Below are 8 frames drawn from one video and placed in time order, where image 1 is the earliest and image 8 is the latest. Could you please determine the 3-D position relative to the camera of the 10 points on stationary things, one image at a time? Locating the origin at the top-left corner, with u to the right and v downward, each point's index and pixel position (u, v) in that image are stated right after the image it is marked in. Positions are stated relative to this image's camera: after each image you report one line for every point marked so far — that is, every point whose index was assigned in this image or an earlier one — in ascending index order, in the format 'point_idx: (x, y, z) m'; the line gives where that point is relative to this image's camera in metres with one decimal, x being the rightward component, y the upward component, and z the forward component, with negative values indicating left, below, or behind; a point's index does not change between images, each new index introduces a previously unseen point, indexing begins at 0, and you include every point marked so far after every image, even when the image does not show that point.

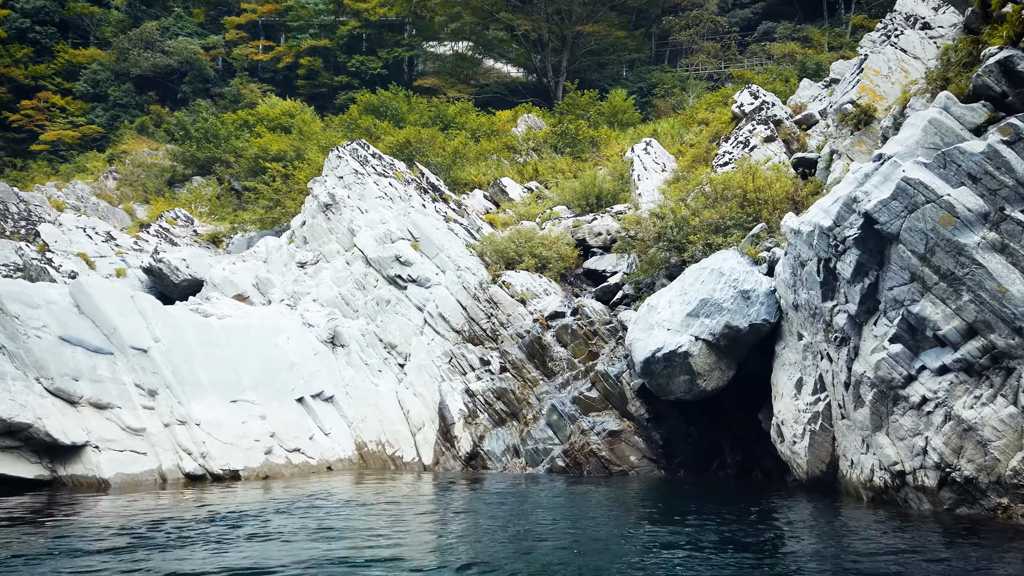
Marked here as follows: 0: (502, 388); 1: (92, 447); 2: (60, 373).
0: (-0.3, -2.6, +19.7) m
1: (-7.8, -2.9, +14.3) m
2: (-8.5, -1.7, +14.8) m
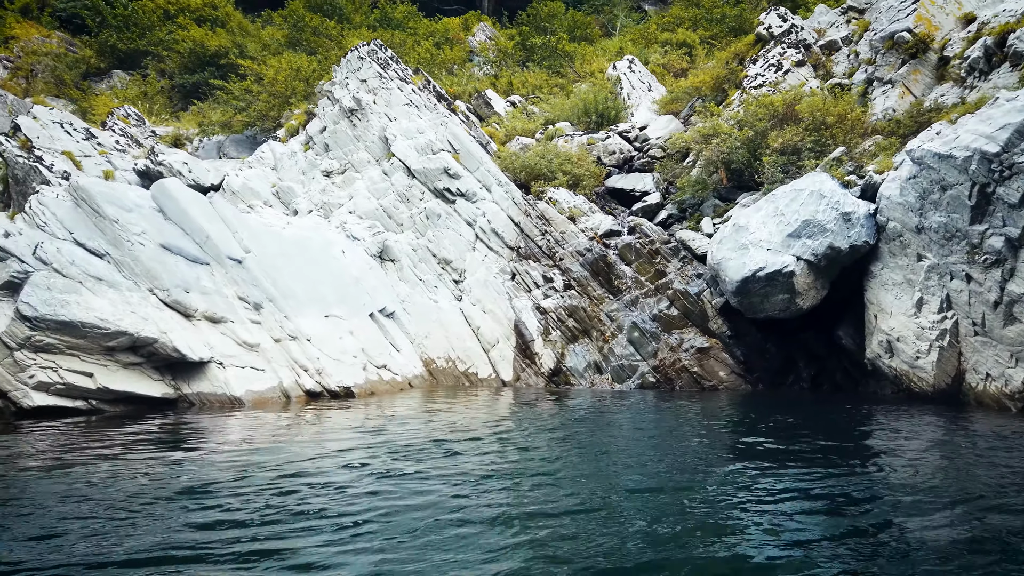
0: (+1.5, -0.4, +19.6) m
1: (-5.1, -1.3, +13.3) m
2: (-5.8, 0.0, +13.5) m
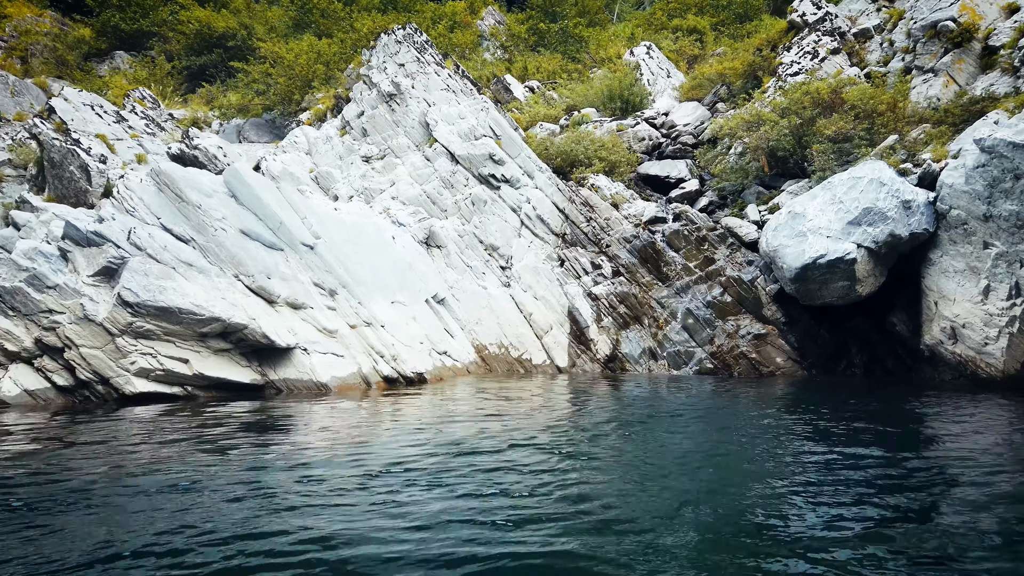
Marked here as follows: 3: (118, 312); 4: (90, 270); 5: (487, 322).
0: (+2.9, -0.1, +19.7) m
1: (-3.6, -1.0, +13.2) m
2: (-4.4, +0.3, +13.4) m
3: (-5.6, -0.4, +11.1) m
4: (-6.2, +0.3, +11.7) m
5: (-0.7, -0.8, +19.0) m
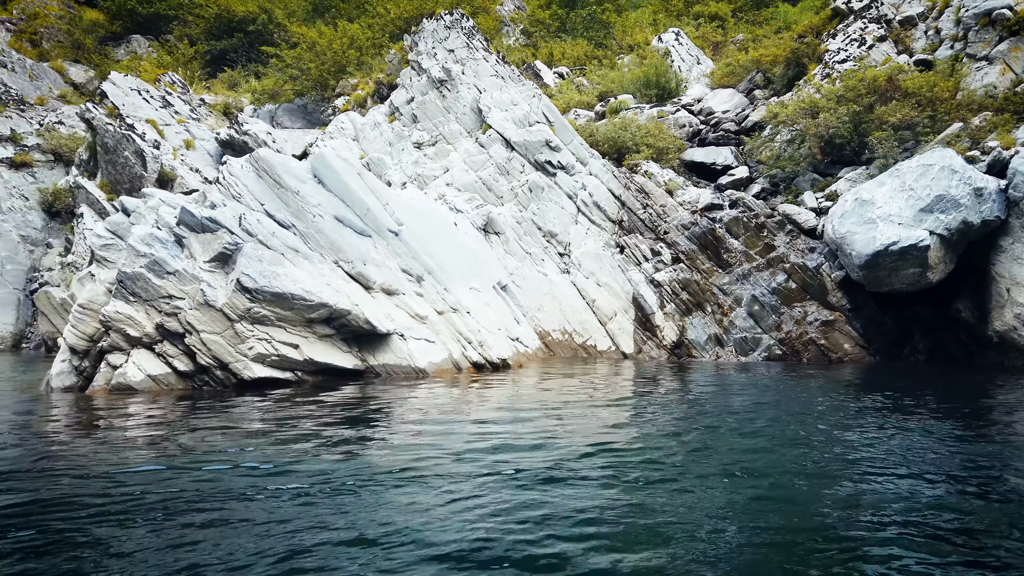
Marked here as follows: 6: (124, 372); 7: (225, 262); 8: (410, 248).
0: (+4.4, +0.2, +19.8) m
1: (-2.0, -0.8, +13.3) m
2: (-2.7, +0.5, +13.5) m
3: (-3.9, -0.1, +11.2) m
4: (-4.5, +0.5, +11.7) m
5: (+0.9, -0.5, +19.1) m
6: (-5.3, -1.1, +10.7) m
7: (-4.3, +0.4, +11.6) m
8: (-2.0, +0.8, +15.1) m
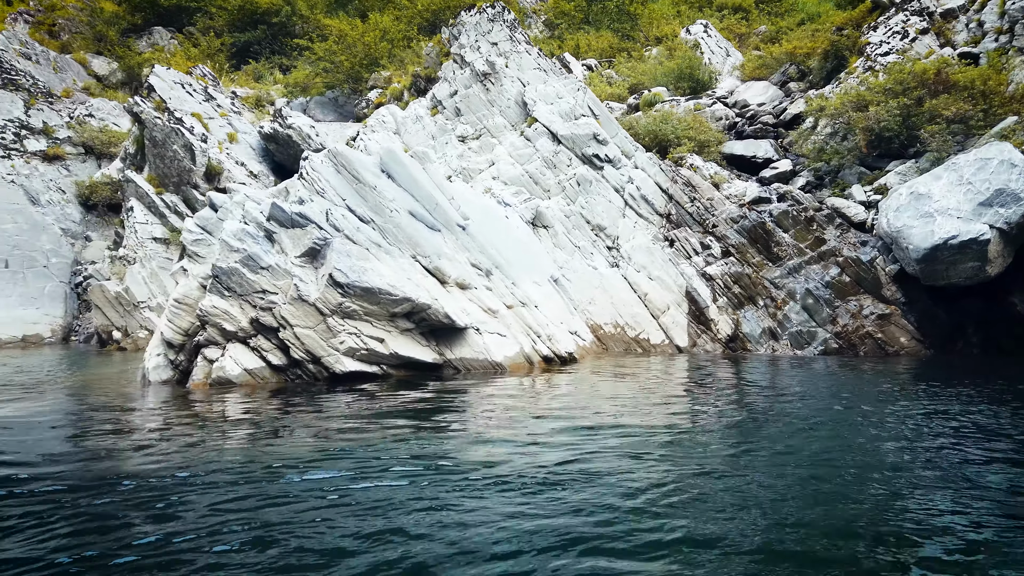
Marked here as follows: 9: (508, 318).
0: (+5.8, +0.4, +19.9) m
1: (-0.7, -0.7, +13.4) m
2: (-1.4, +0.6, +13.5) m
3: (-2.6, -0.1, +11.2) m
4: (-3.3, +0.5, +11.8) m
5: (+2.2, -0.3, +19.2) m
6: (-4.0, -1.1, +10.8) m
7: (-3.0, +0.5, +11.7) m
8: (-0.7, +0.9, +15.2) m
9: (-0.1, -0.6, +14.3) m
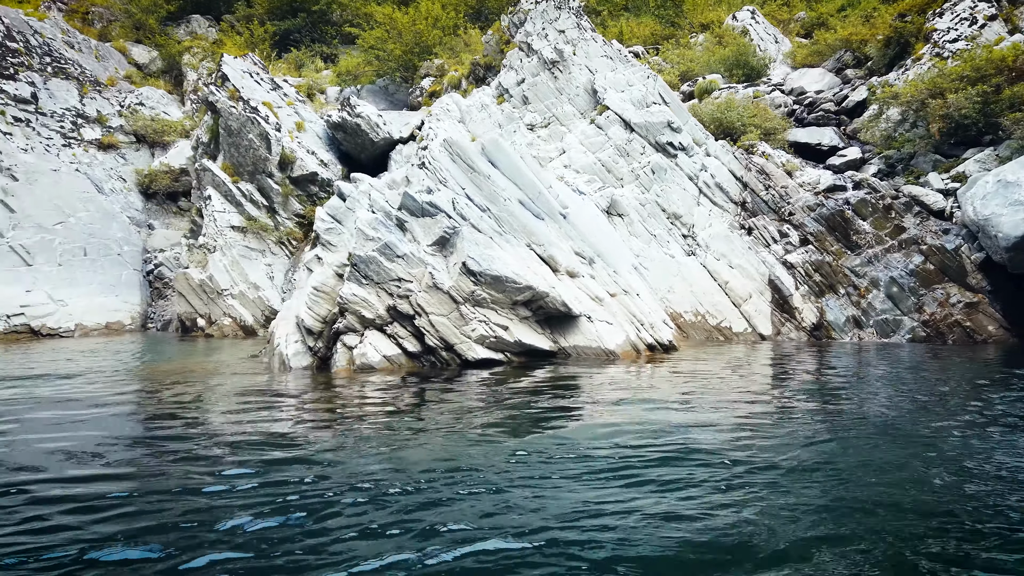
0: (+7.8, +0.7, +19.9) m
1: (+1.3, -0.5, +13.5) m
2: (+0.5, +0.8, +13.6) m
3: (-0.7, +0.1, +11.4) m
4: (-1.3, +0.7, +11.9) m
5: (+4.2, 0.0, +19.2) m
6: (-2.1, -0.9, +10.9) m
7: (-1.1, +0.7, +11.8) m
8: (+1.3, +1.1, +15.2) m
9: (+1.9, -0.3, +14.4) m
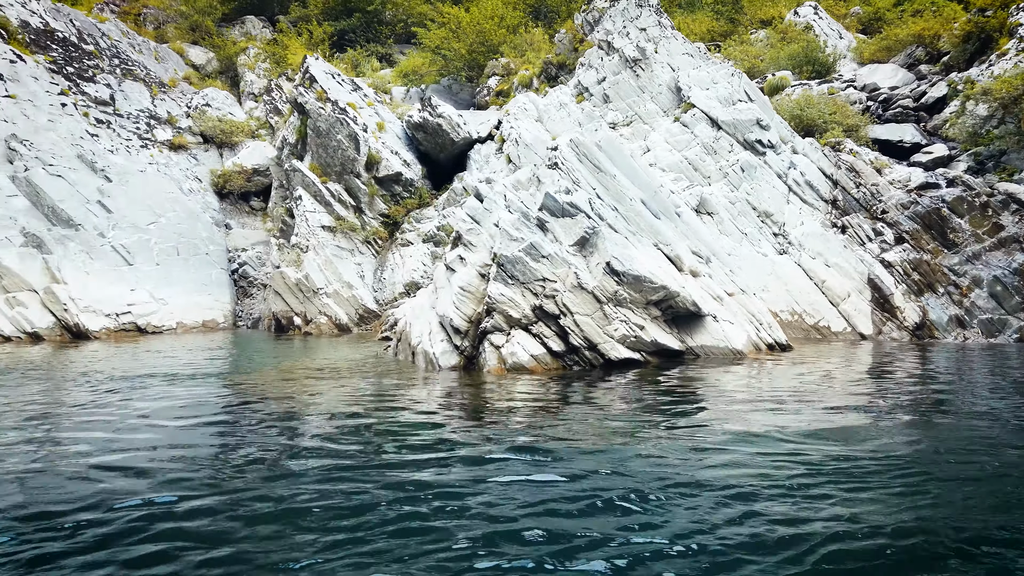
0: (+10.2, +0.7, +19.7) m
1: (+3.5, -0.5, +13.5) m
2: (+2.7, +0.8, +13.6) m
3: (+1.4, +0.1, +11.4) m
4: (+0.8, +0.7, +12.0) m
5: (+6.6, 0.0, +19.1) m
6: (0.0, -0.9, +11.0) m
7: (+1.1, +0.7, +11.8) m
8: (+3.5, +1.1, +15.2) m
9: (+4.1, -0.3, +14.4) m
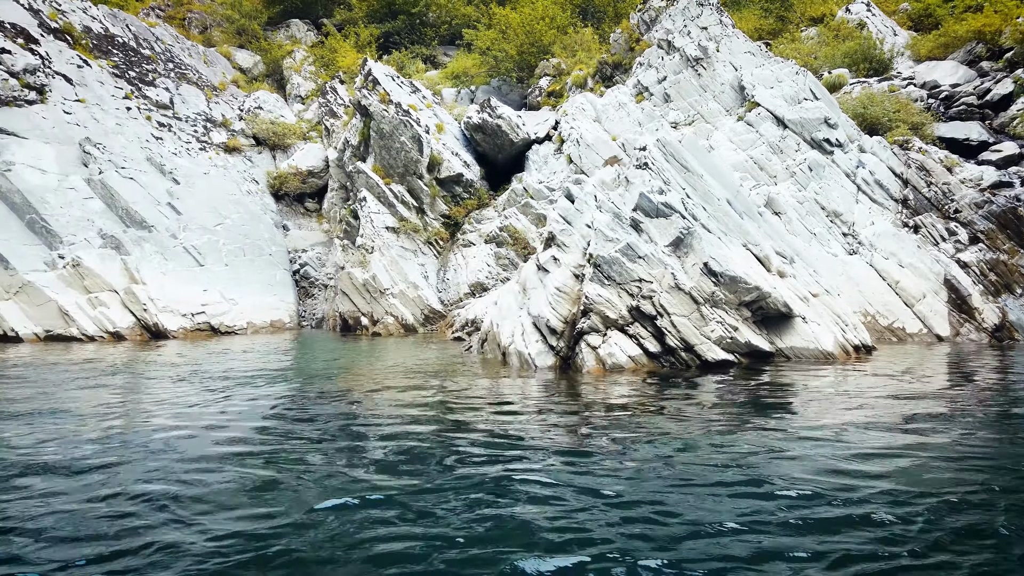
0: (+11.9, +0.7, +19.3) m
1: (+5.0, -0.5, +13.3) m
2: (+4.2, +0.8, +13.5) m
3: (+2.8, +0.1, +11.3) m
4: (+2.2, +0.7, +11.9) m
5: (+8.2, 0.0, +18.9) m
6: (+1.4, -0.9, +11.0) m
7: (+2.5, +0.6, +11.8) m
8: (+5.1, +1.1, +15.1) m
9: (+5.6, -0.3, +14.2) m
